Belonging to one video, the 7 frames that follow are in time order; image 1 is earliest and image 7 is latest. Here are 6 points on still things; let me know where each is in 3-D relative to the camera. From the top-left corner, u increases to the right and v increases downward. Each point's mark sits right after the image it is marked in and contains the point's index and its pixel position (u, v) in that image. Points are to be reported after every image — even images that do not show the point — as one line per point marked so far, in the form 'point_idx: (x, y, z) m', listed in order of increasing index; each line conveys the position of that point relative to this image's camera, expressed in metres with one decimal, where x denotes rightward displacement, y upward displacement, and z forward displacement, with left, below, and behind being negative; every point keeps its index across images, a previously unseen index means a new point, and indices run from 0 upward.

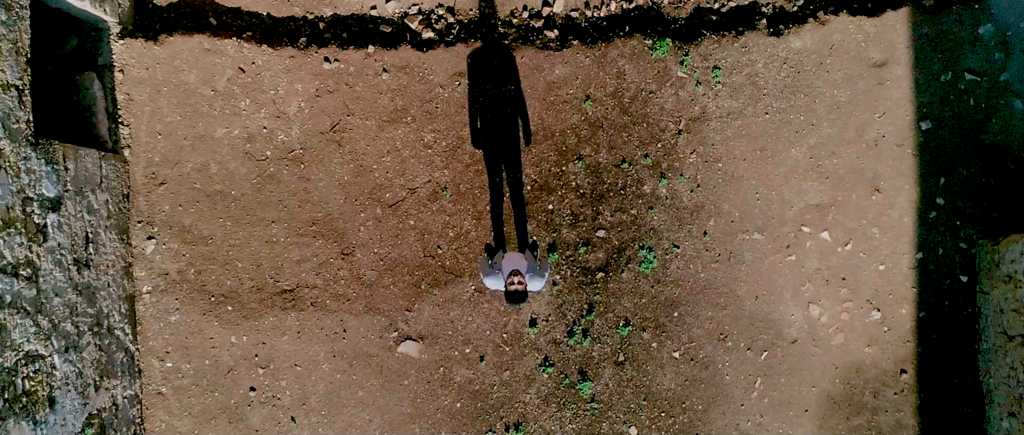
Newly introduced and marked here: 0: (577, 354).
0: (+0.4, -0.8, +2.9) m
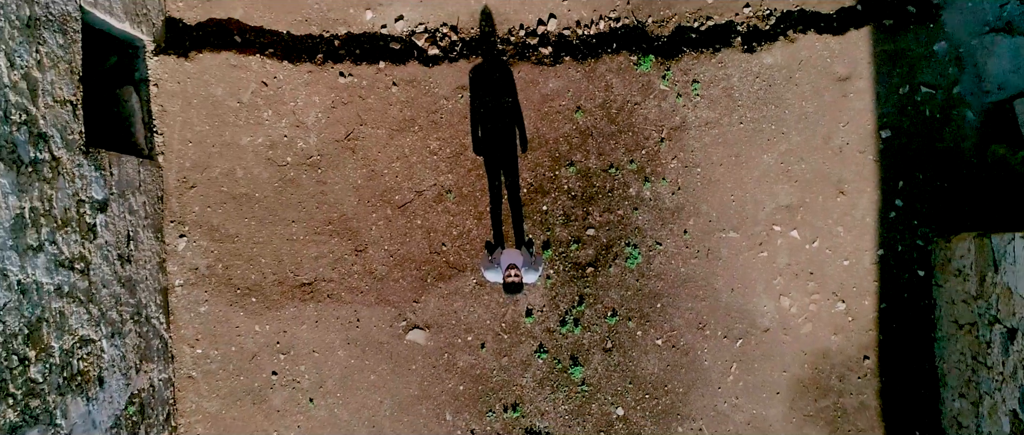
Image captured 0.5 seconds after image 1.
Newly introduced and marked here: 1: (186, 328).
0: (+0.4, -0.8, +3.2) m
1: (-2.2, -0.7, +3.2) m
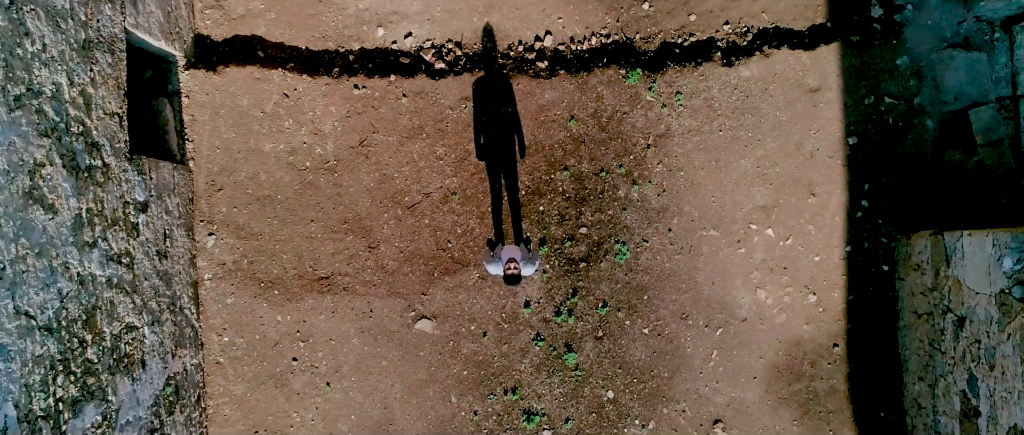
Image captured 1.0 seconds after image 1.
0: (+0.4, -0.8, +3.5) m
1: (-2.2, -0.7, +3.5) m
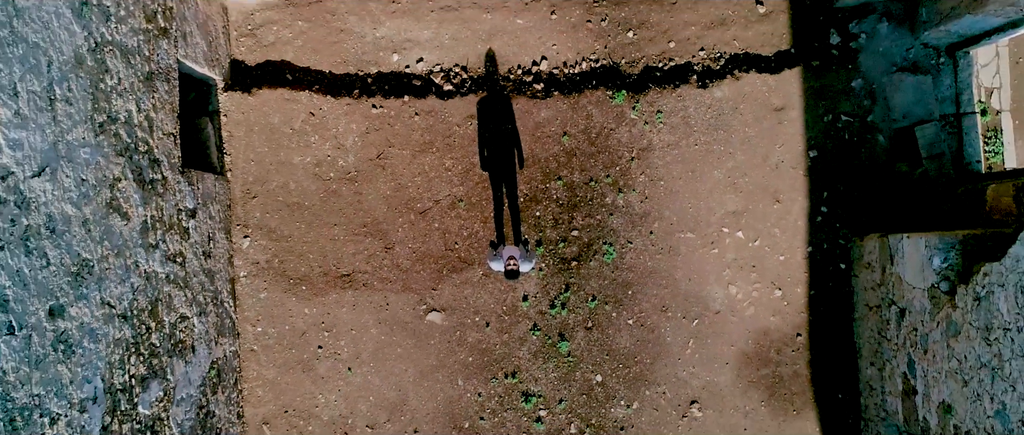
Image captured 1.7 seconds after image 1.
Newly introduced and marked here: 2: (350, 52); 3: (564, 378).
0: (+0.4, -0.9, +4.0) m
1: (-2.2, -0.8, +4.0) m
2: (-1.4, +1.4, +4.0) m
3: (+0.4, -1.3, +4.0) m
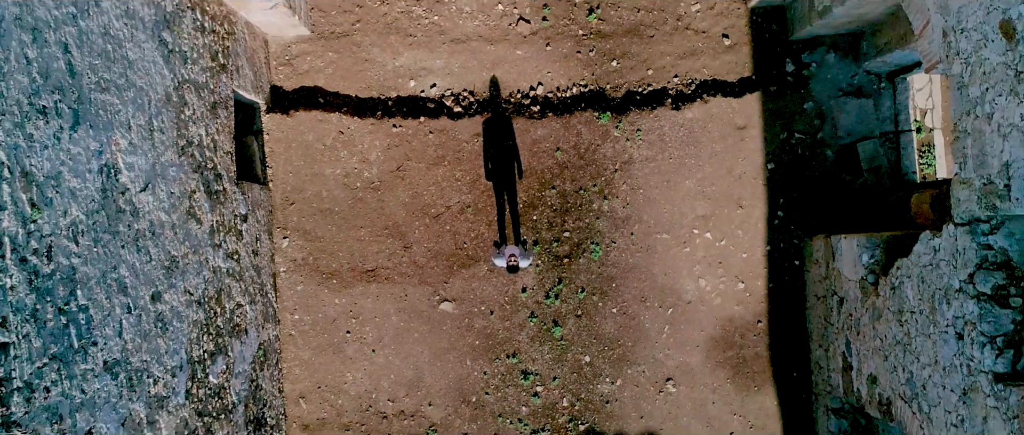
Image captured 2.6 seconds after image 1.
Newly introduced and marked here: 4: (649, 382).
0: (+0.4, -0.9, +4.7) m
1: (-2.2, -0.8, +4.6) m
2: (-1.4, +1.4, +4.7) m
3: (+0.4, -1.4, +4.7) m
4: (+1.3, -1.6, +4.7) m
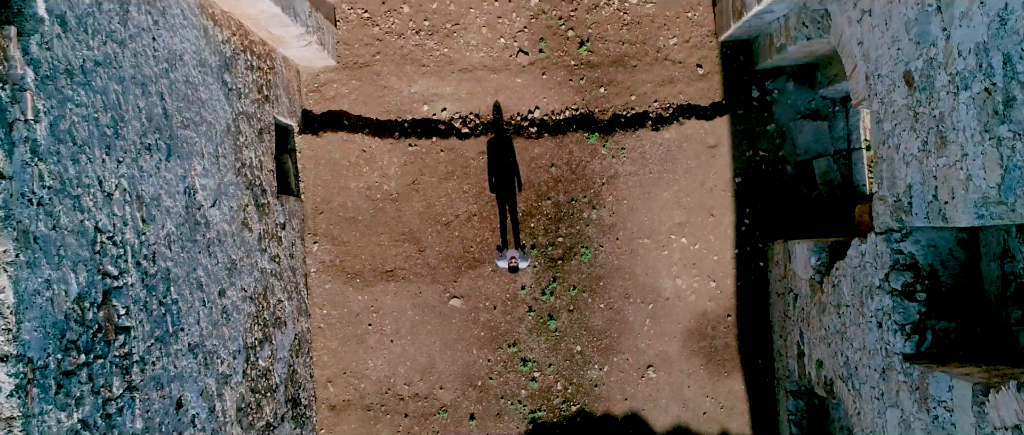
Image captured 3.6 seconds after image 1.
0: (+0.4, -1.0, +5.3) m
1: (-2.2, -0.9, +5.3) m
2: (-1.4, +1.3, +5.4) m
3: (+0.4, -1.5, +5.4) m
4: (+1.3, -1.7, +5.4) m
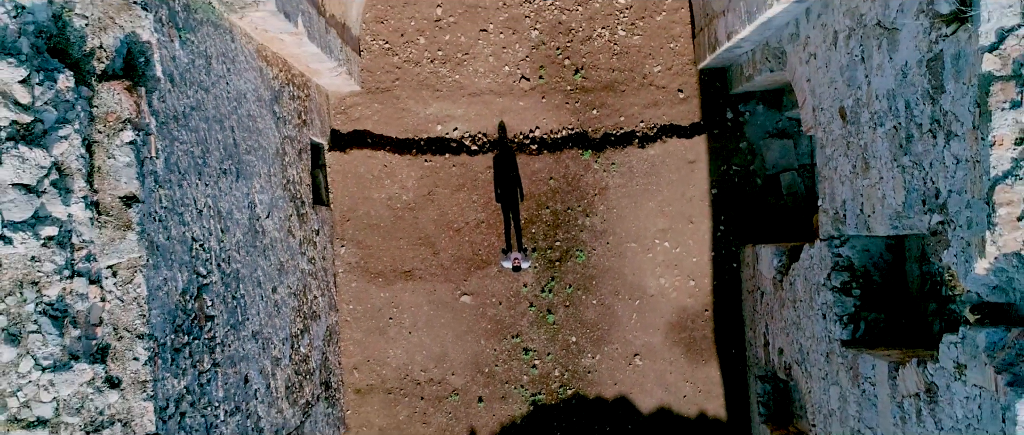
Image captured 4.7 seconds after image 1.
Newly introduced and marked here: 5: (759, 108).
0: (+0.4, -1.1, +6.1) m
1: (-2.1, -1.0, +6.0) m
2: (-1.3, +1.2, +6.1) m
3: (+0.5, -1.5, +6.1) m
4: (+1.4, -1.8, +6.1) m
5: (+3.2, +1.4, +6.1) m
